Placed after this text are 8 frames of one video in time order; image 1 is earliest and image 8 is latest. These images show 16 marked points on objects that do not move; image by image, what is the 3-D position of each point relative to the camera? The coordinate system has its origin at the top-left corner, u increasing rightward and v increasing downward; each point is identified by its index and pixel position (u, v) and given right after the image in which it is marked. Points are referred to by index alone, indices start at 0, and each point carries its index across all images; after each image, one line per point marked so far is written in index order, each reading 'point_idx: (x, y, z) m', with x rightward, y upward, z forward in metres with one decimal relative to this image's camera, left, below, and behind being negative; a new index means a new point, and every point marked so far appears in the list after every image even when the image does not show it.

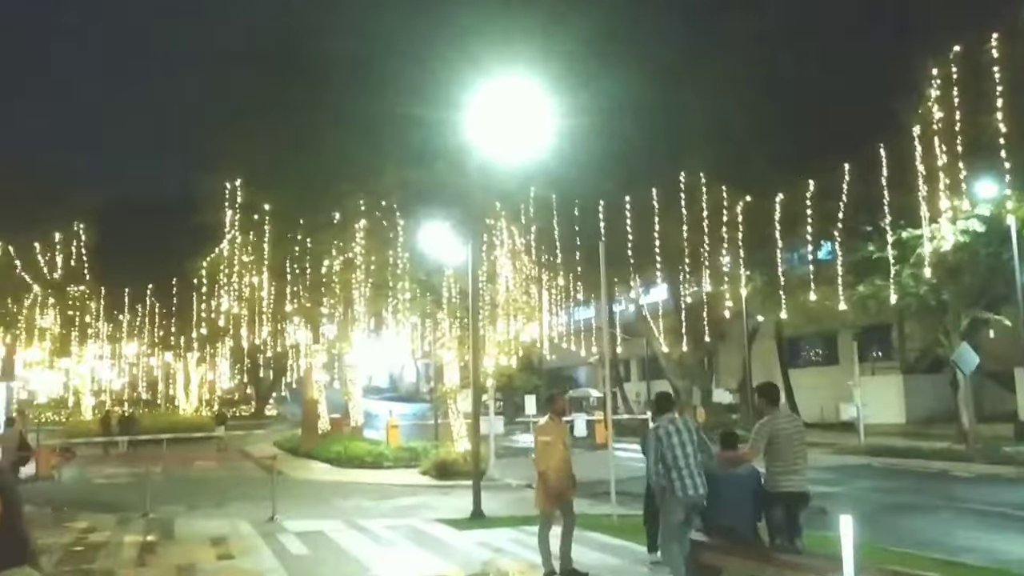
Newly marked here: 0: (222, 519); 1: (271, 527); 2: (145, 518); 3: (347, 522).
0: (-6.1, -4.9, +19.3) m
1: (-4.7, -4.6, +17.6) m
2: (-7.9, -4.9, +19.5) m
3: (-3.3, -4.6, +18.1) m
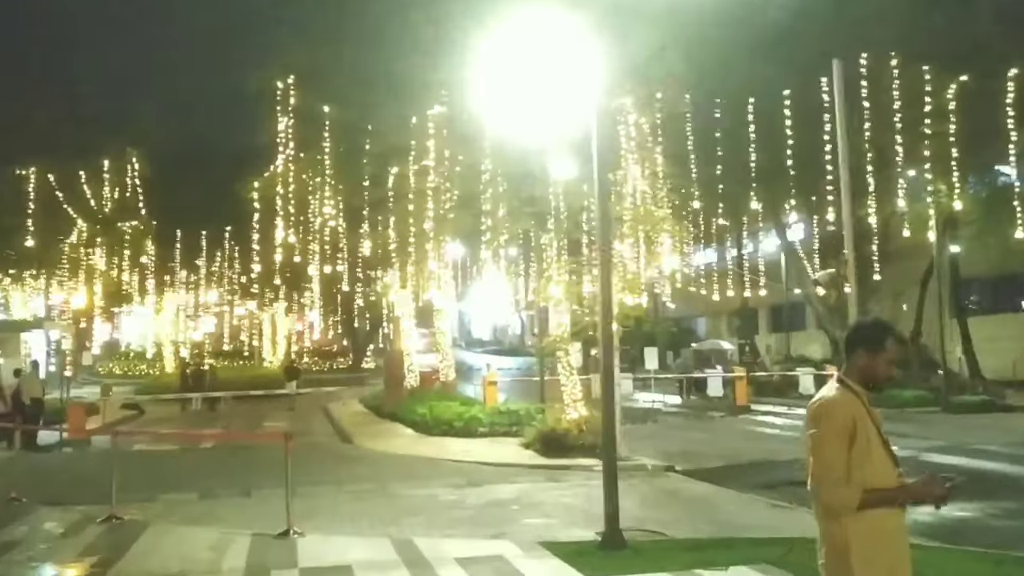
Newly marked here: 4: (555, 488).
0: (-4.1, -3.3, +12.7) m
1: (-2.9, -3.2, +10.8) m
2: (-5.8, -3.4, +13.1) m
3: (-1.4, -3.1, +11.2) m
4: (+0.8, -3.8, +17.1) m
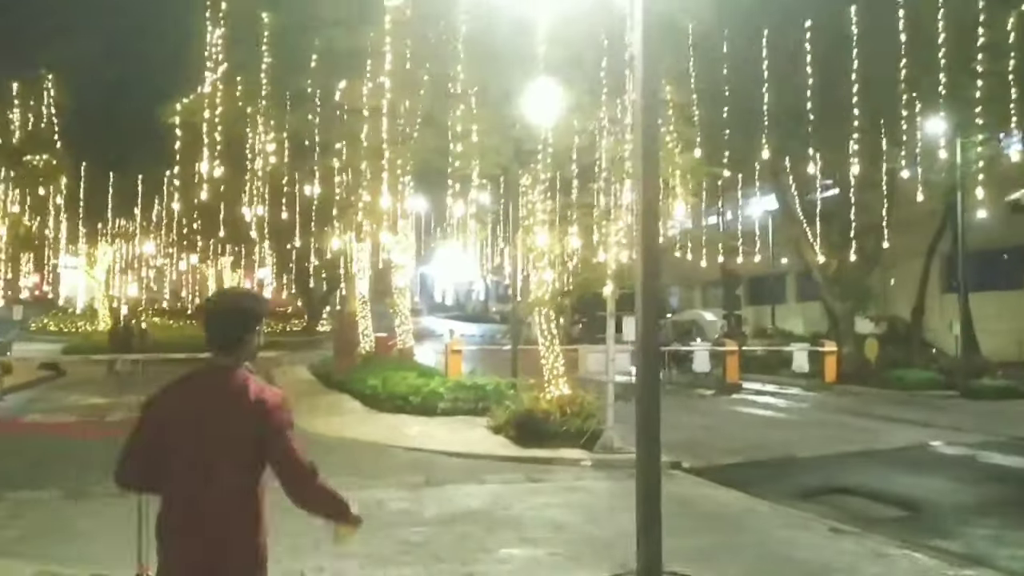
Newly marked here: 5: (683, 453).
0: (-4.4, -2.6, +8.5) m
1: (-3.1, -2.5, +6.7) m
2: (-6.1, -2.5, +8.9) m
3: (-1.6, -2.5, +7.1) m
4: (+0.3, -3.0, +13.1) m
5: (+3.2, -3.1, +17.0) m
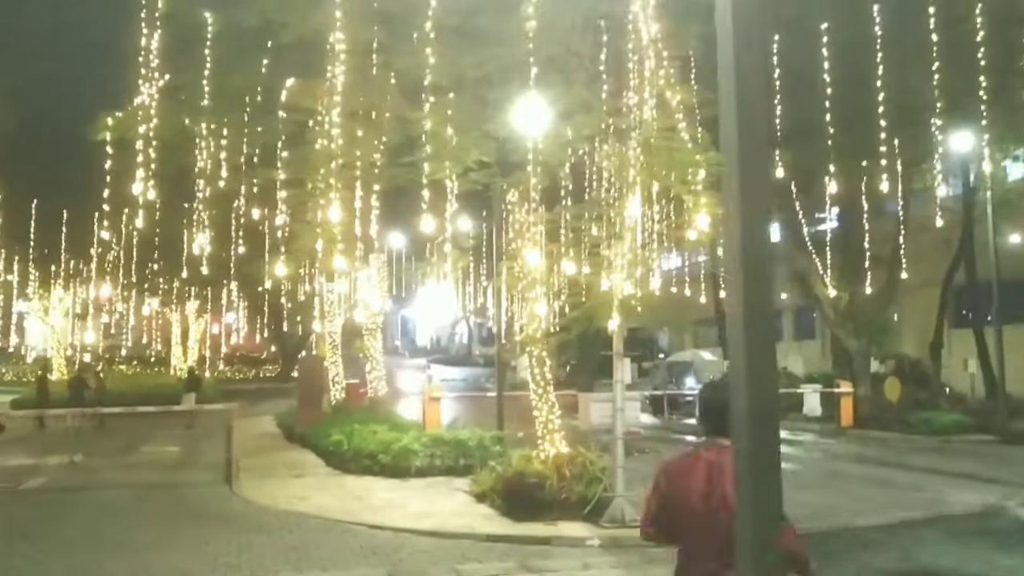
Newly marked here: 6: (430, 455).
0: (-4.4, -2.7, +5.2) m
1: (-3.1, -2.6, +3.4) m
2: (-6.1, -2.8, +5.5) m
3: (-1.6, -2.6, +3.8) m
4: (+0.2, -3.3, +9.9) m
5: (+3.0, -3.6, +13.8) m
6: (-1.7, -3.5, +19.3) m
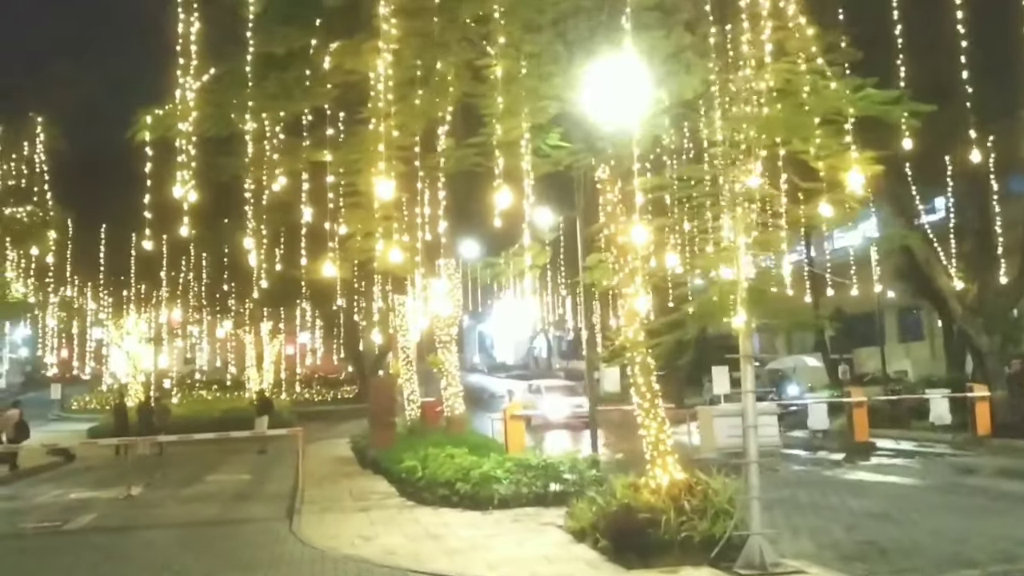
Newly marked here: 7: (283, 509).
0: (-3.8, -2.7, +2.9) m
1: (-2.6, -2.4, +1.0) m
2: (-5.5, -2.8, +3.4) m
3: (-1.2, -2.4, +1.3) m
4: (+1.2, -3.1, +7.2) m
5: (+4.3, -3.3, +10.8) m
6: (0.0, -3.5, +16.8) m
7: (-4.6, -4.4, +18.3) m
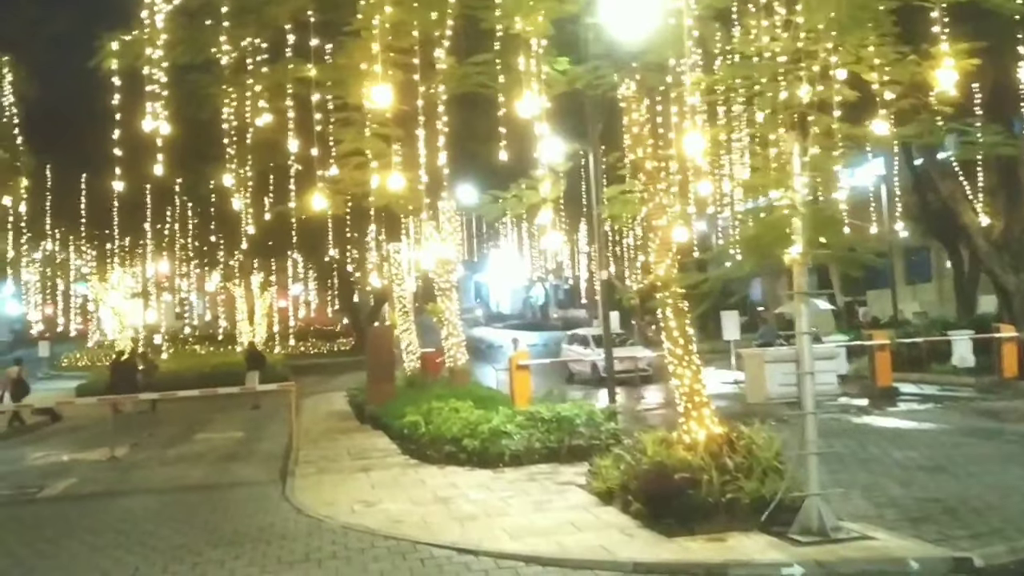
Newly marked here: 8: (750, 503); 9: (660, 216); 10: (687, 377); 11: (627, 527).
0: (-3.5, -2.5, +1.5) m
1: (-2.3, -2.3, -0.4) m
2: (-5.2, -2.6, +2.0) m
3: (-0.9, -2.2, -0.1) m
4: (+1.5, -2.6, +5.9) m
5: (+4.5, -2.6, +9.5) m
6: (+0.3, -2.5, +15.4) m
7: (-4.4, -3.4, +16.9) m
8: (+2.6, -2.4, +10.1) m
9: (+1.8, +0.9, +11.3) m
10: (+2.1, -1.1, +11.2) m
11: (+1.3, -2.7, +10.4) m
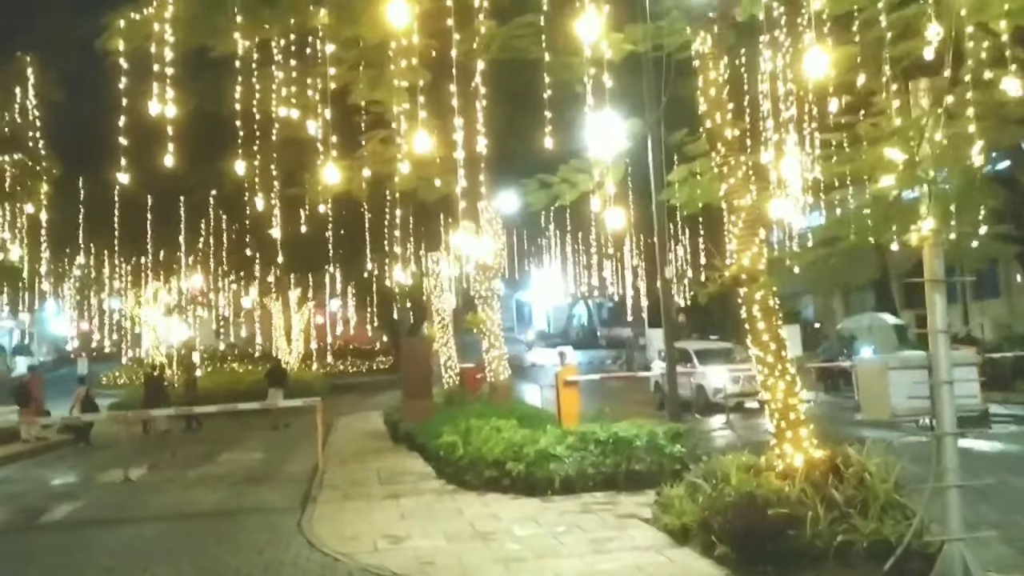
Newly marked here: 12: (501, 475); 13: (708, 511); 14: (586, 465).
0: (-3.4, -2.2, -0.3) m
1: (-2.3, -1.9, -2.2) m
2: (-5.0, -2.3, +0.3) m
3: (-0.8, -1.9, -2.0) m
4: (+1.8, -2.4, +3.8) m
5: (+5.0, -2.4, +7.4) m
6: (+1.0, -2.5, +13.4) m
7: (-3.5, -3.5, +15.1) m
8: (+3.1, -2.3, +8.0) m
9: (+2.4, +1.0, +9.3) m
10: (+2.7, -1.0, +9.2) m
11: (+1.8, -2.6, +8.4) m
12: (-0.2, -2.8, +13.8) m
13: (+1.9, -2.2, +9.2) m
14: (+1.1, -2.6, +13.4) m
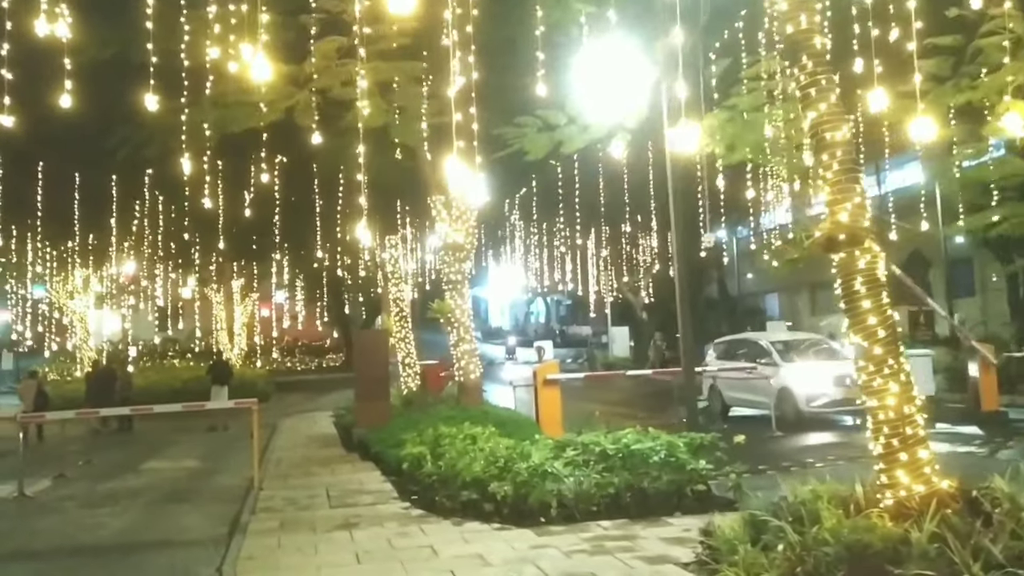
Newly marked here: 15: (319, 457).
0: (-2.9, -1.9, -3.3) m
1: (-1.6, -1.6, -5.1) m
2: (-4.5, -1.9, -2.8) m
3: (-0.2, -1.6, -4.8) m
4: (+2.1, -2.1, +1.2) m
5: (+5.1, -2.2, +4.8) m
6: (+0.8, -2.2, +10.7) m
7: (-3.8, -3.1, +12.2) m
8: (+3.2, -2.0, +5.4) m
9: (+2.5, +1.2, +6.7) m
10: (+2.7, -0.7, +6.6) m
11: (+1.9, -2.3, +5.7) m
12: (-0.4, -2.5, +11.0) m
13: (+2.0, -2.0, +6.5) m
14: (+0.9, -2.3, +10.6) m
15: (-4.0, -3.4, +18.6) m
